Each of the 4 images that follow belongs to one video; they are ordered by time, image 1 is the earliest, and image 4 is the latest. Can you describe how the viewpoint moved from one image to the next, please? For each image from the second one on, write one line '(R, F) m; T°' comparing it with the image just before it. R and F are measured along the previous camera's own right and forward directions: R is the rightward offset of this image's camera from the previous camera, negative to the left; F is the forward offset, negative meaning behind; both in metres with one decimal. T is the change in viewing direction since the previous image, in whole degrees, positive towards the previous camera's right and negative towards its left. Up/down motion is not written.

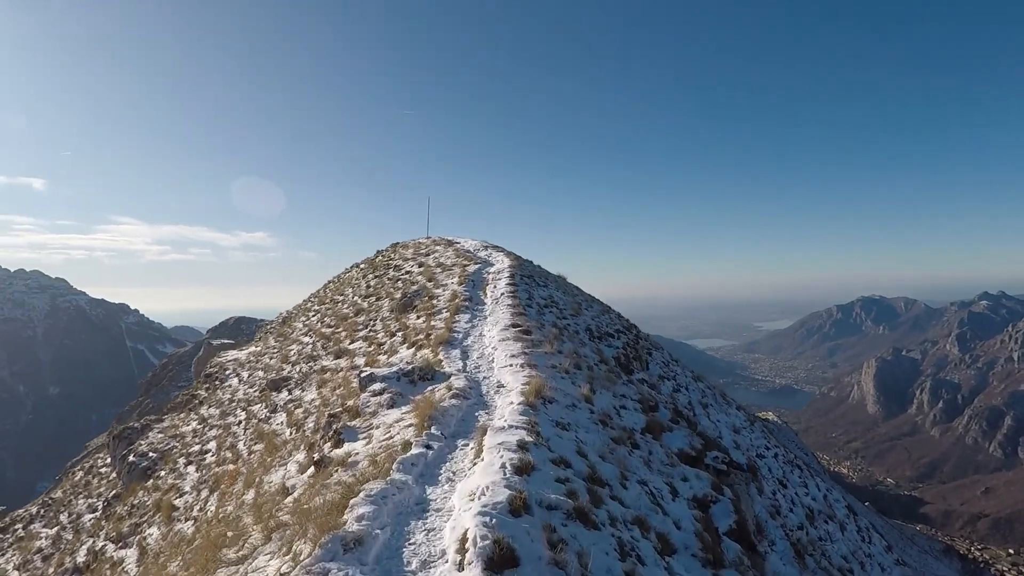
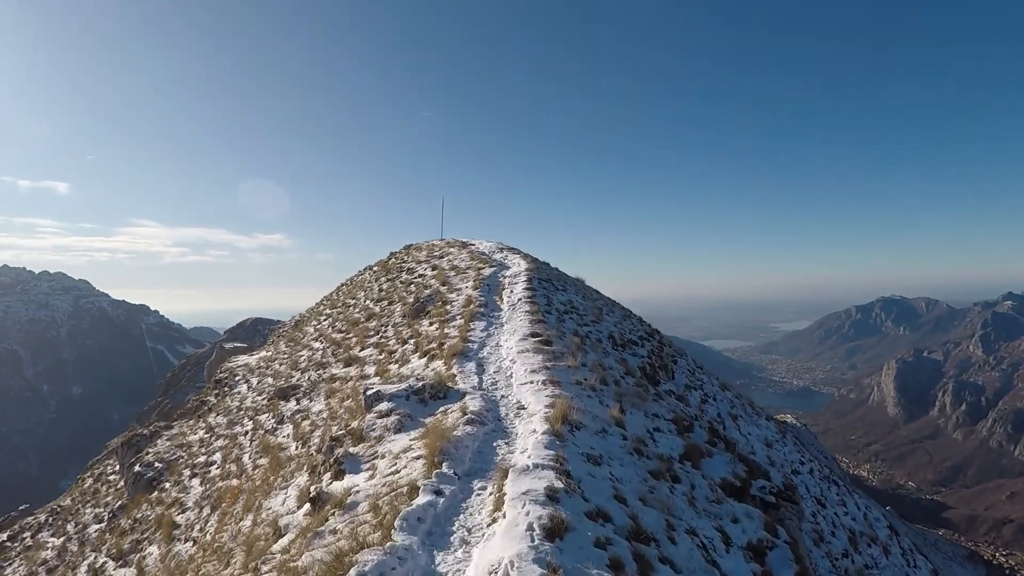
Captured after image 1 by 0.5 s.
(-0.1, +1.0) m; -2°
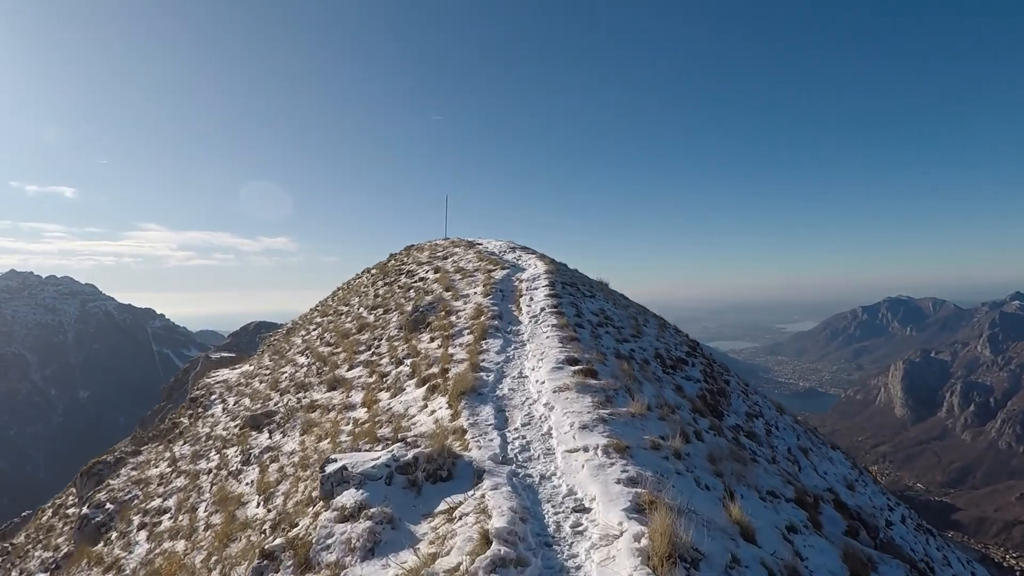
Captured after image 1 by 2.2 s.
(-0.5, +3.3) m; 0°
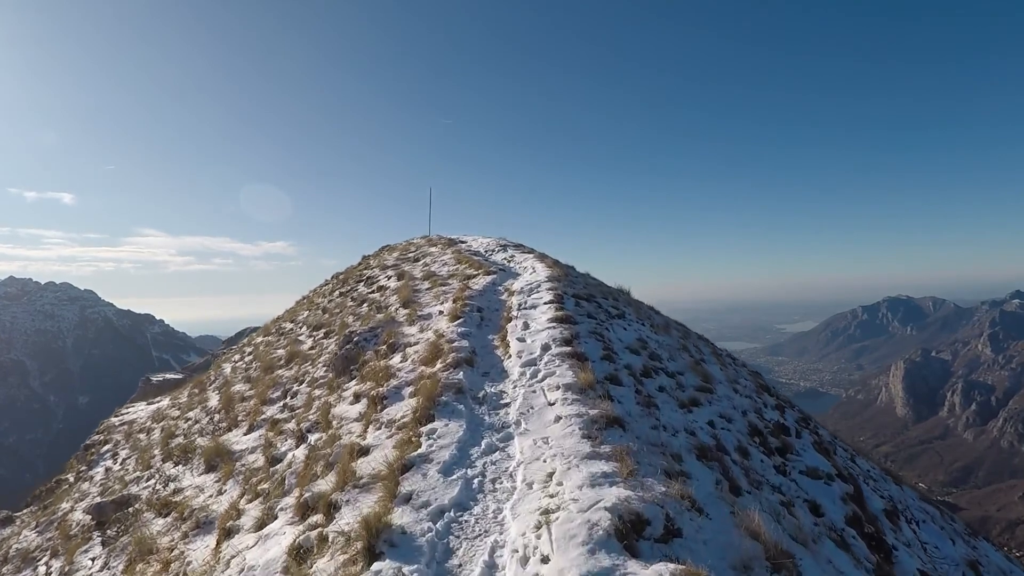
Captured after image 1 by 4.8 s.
(+0.3, +5.8) m; 0°
